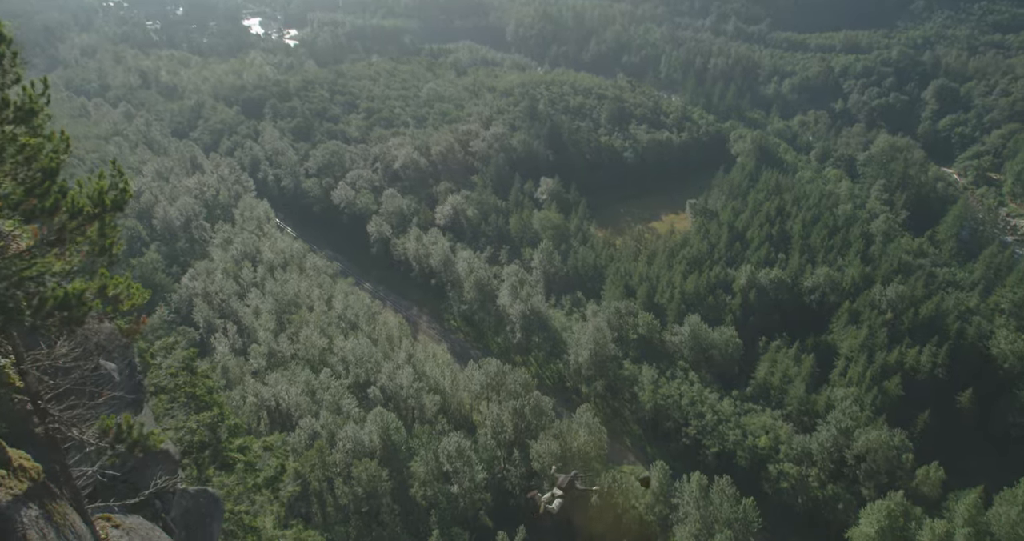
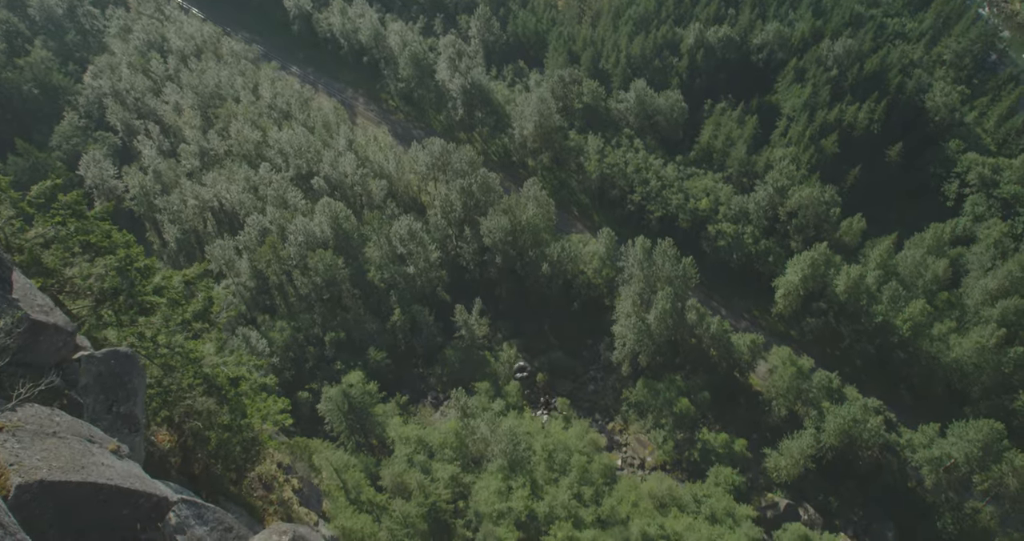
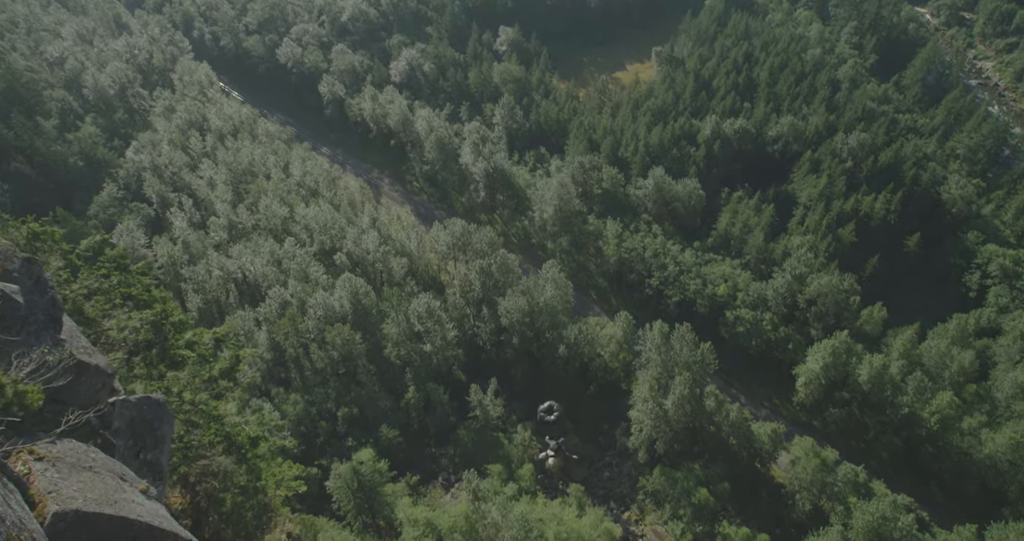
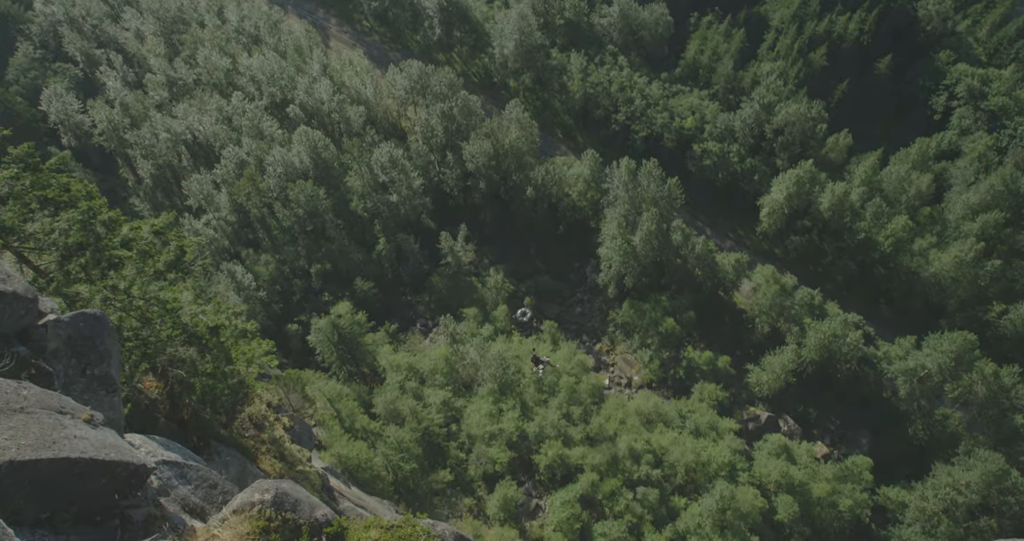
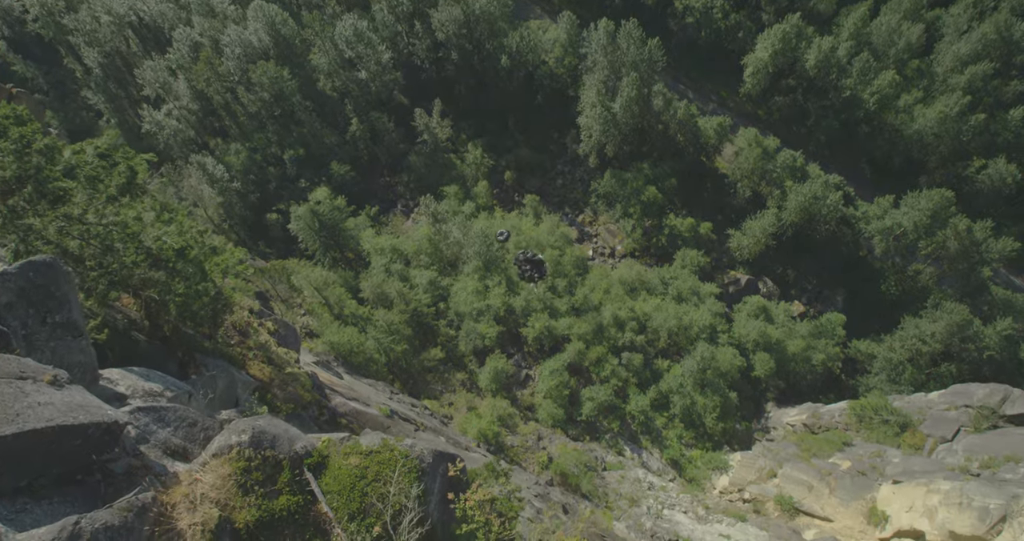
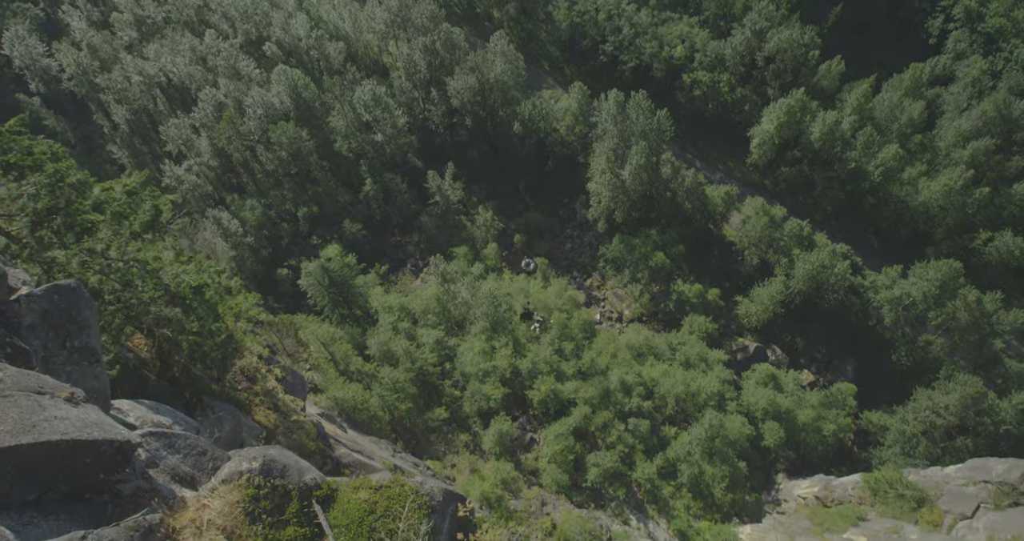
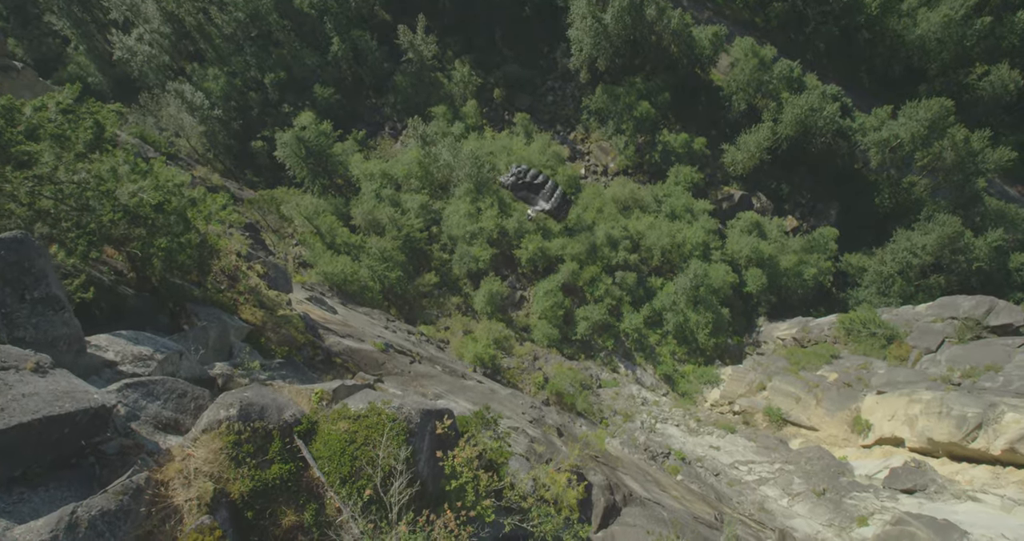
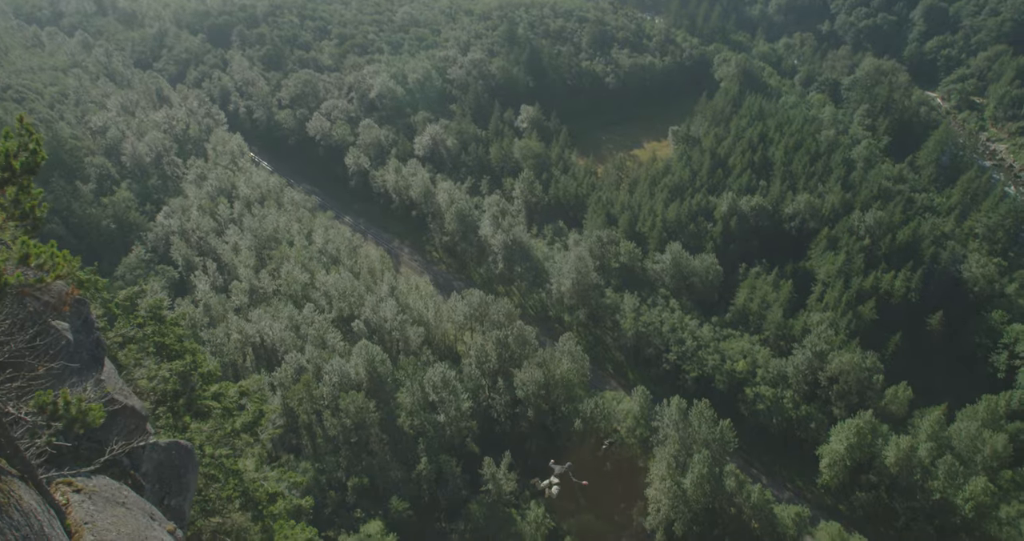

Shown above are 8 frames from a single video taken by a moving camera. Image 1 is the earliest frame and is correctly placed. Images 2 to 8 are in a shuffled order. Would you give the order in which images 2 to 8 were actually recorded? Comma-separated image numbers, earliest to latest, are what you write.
8, 3, 2, 4, 6, 5, 7
